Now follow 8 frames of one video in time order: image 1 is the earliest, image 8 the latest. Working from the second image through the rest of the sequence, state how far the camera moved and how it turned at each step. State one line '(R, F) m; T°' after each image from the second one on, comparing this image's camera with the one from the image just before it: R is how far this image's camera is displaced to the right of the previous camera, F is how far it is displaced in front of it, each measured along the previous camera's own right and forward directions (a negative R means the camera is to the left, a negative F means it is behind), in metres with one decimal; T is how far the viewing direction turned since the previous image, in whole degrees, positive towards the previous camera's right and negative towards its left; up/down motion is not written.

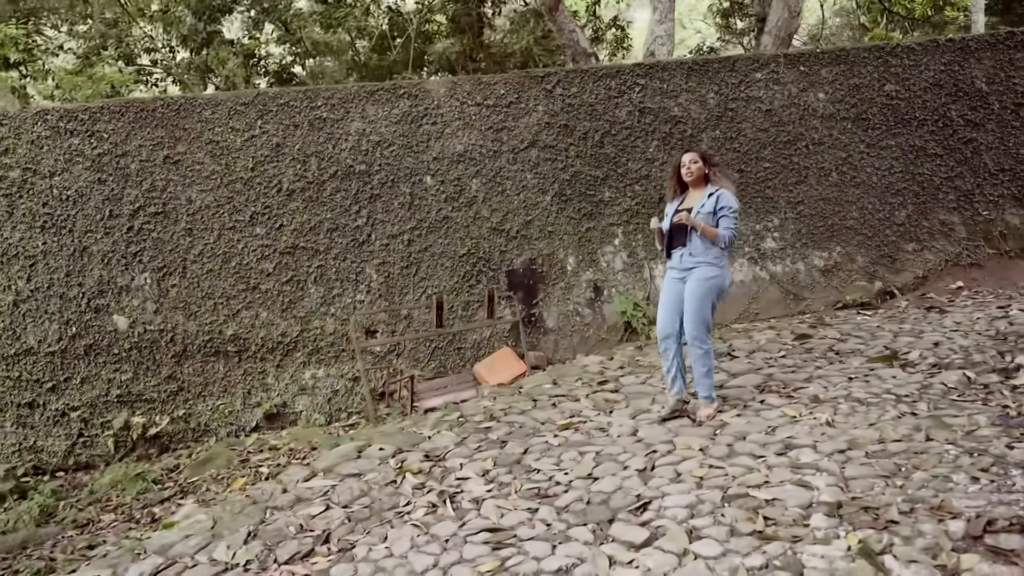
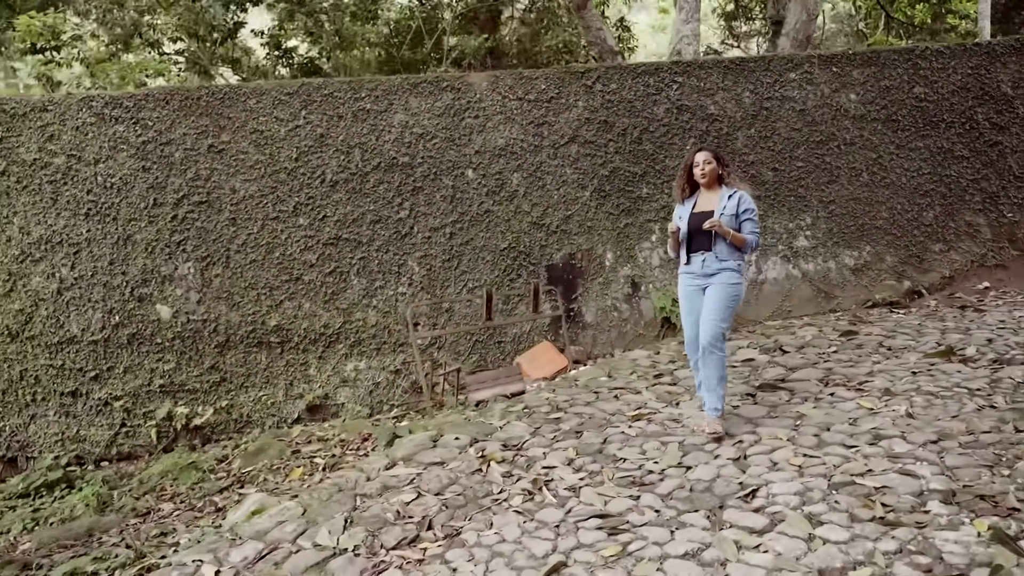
(-0.5, 0.0) m; +1°
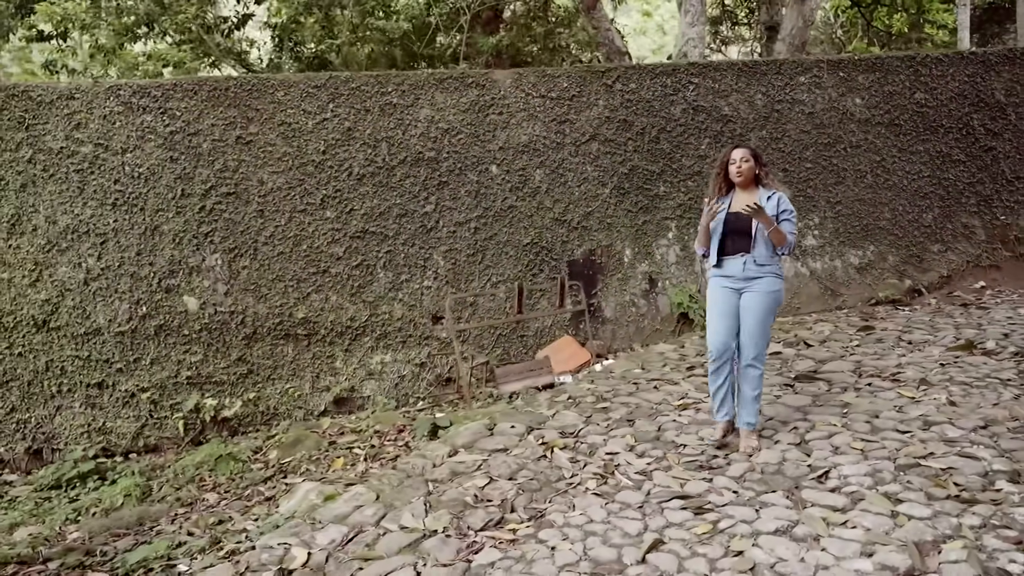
(-0.4, -0.1) m; +2°
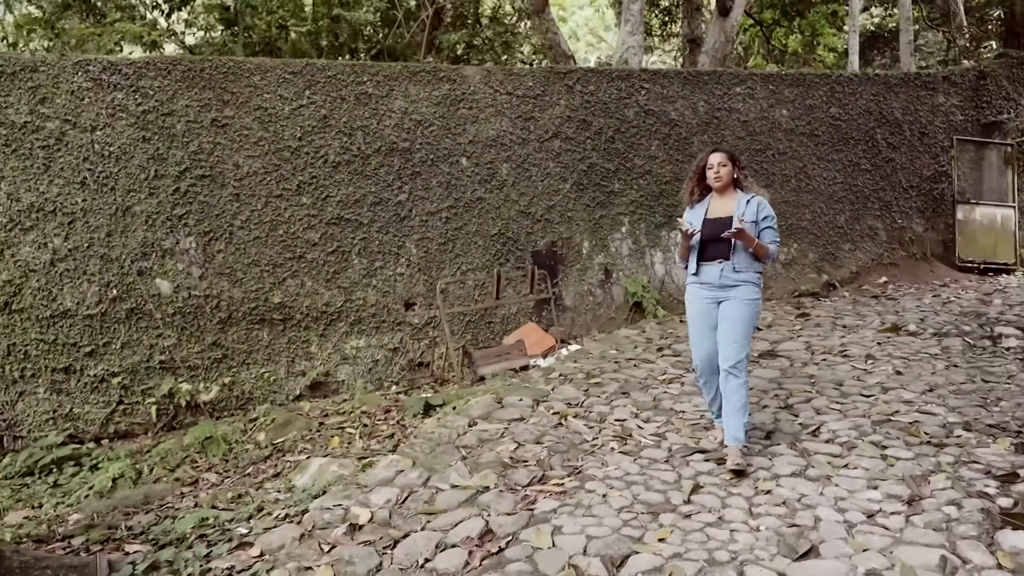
(-0.6, -0.2) m; +8°
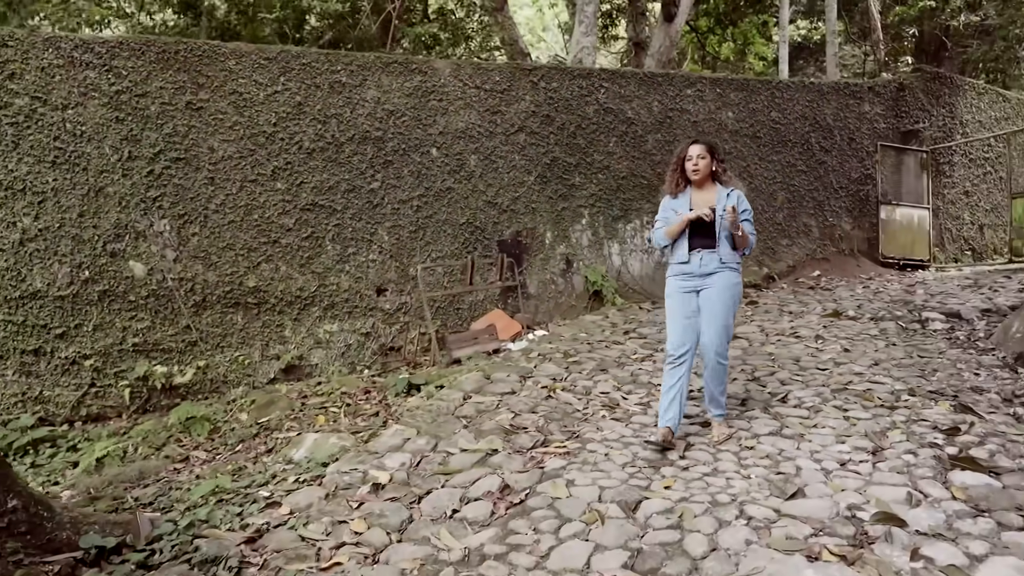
(-0.3, -0.2) m; +6°
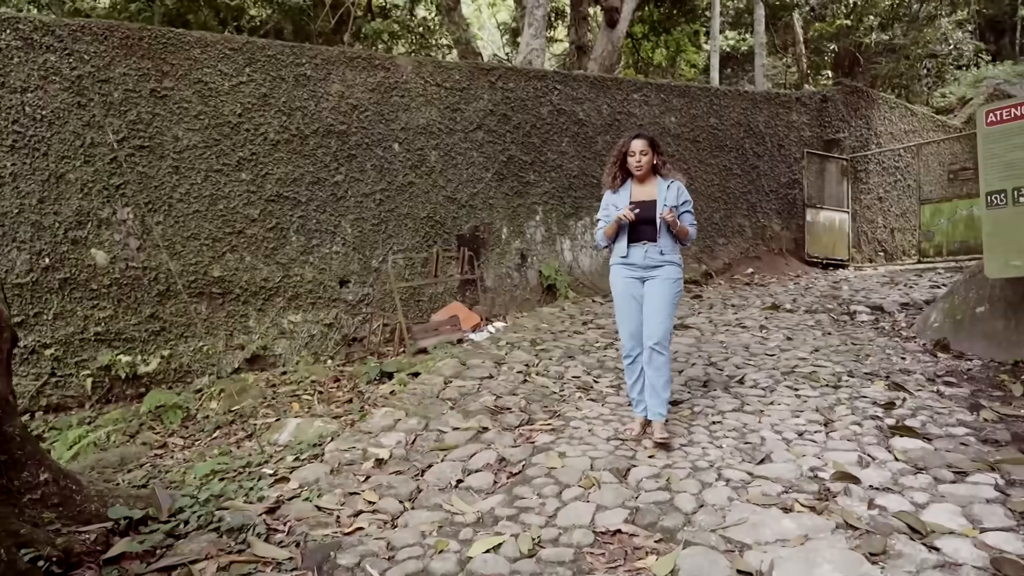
(-0.3, -0.2) m; +6°
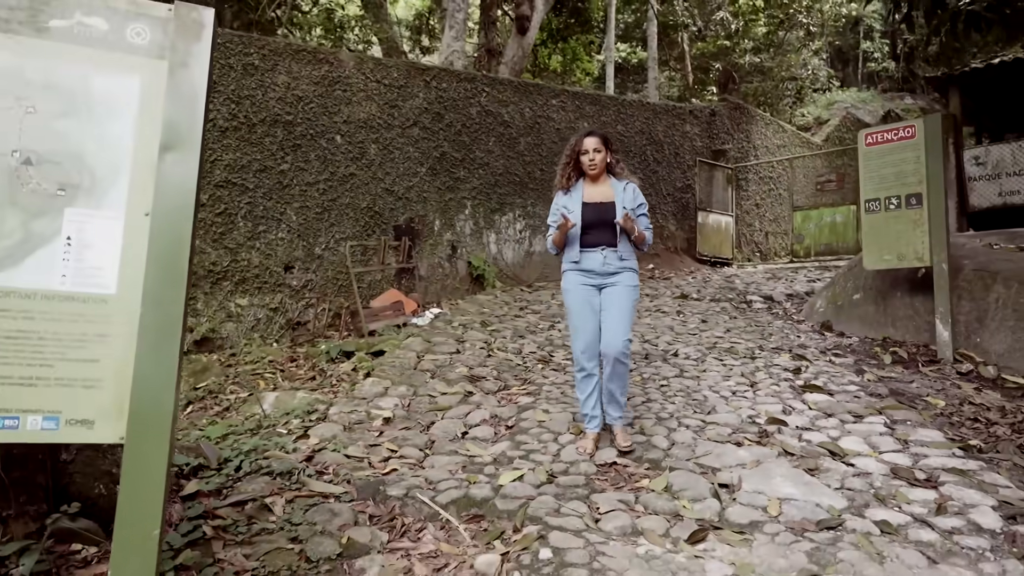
(-0.5, -0.4) m; +10°
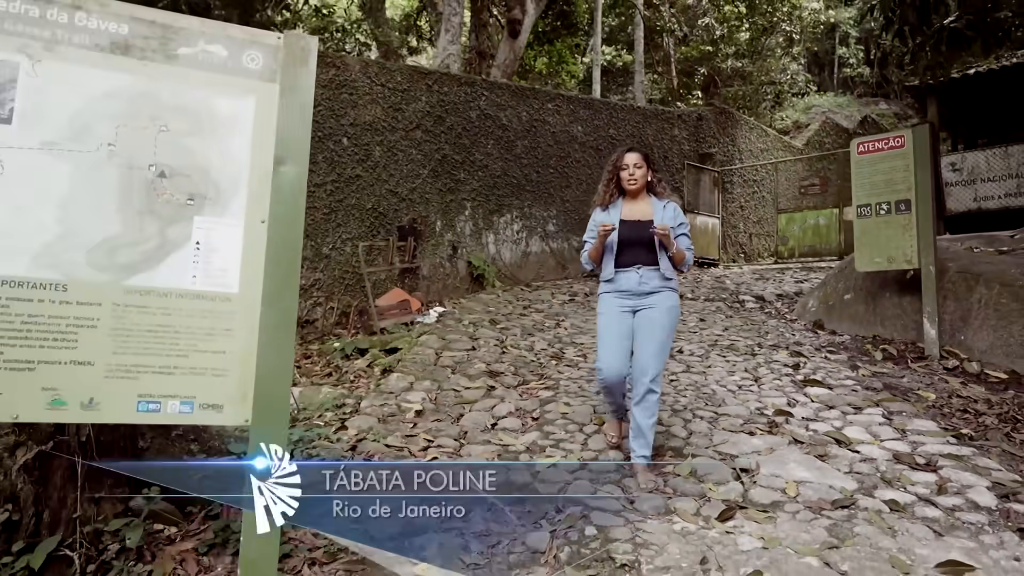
(-0.2, -0.2) m; +2°
